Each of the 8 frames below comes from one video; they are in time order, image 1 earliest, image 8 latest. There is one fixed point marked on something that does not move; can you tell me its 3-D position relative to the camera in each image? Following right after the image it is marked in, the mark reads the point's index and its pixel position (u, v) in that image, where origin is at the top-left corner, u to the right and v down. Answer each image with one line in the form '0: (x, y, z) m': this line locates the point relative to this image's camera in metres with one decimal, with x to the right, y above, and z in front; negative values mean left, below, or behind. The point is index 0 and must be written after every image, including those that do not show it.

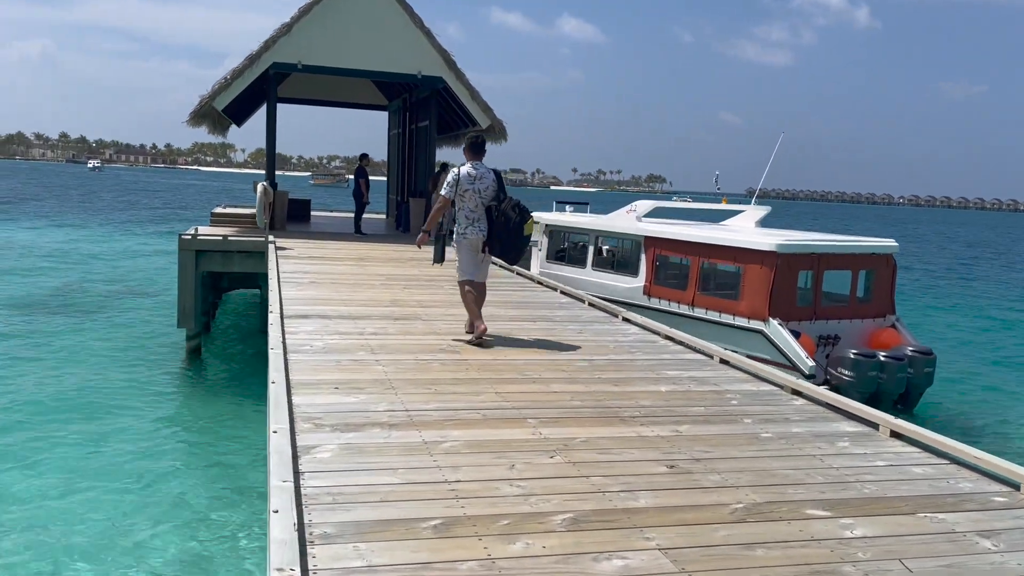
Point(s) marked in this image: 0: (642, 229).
0: (+2.0, +0.9, +12.7) m
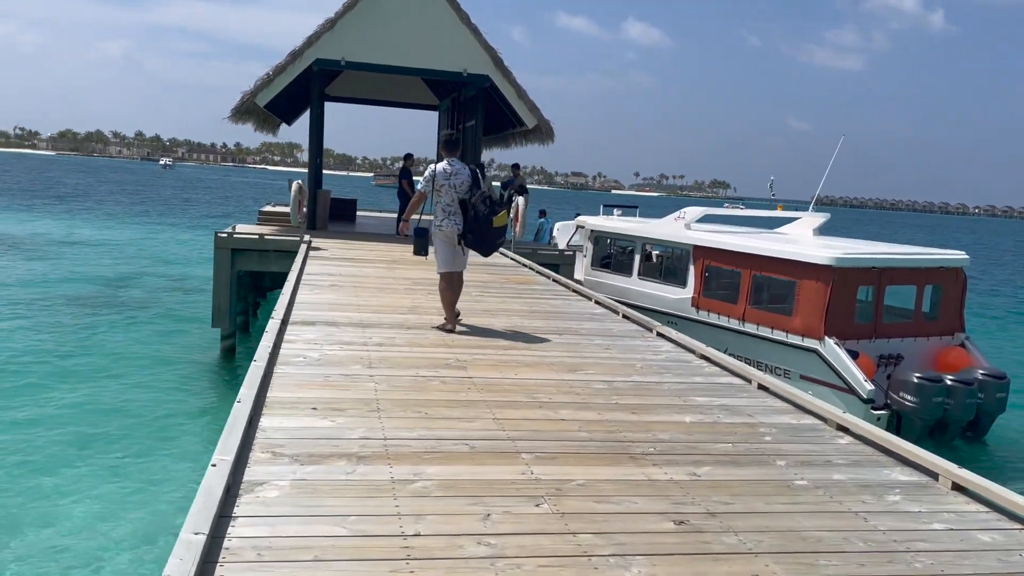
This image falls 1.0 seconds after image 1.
0: (+2.5, +0.7, +12.0) m
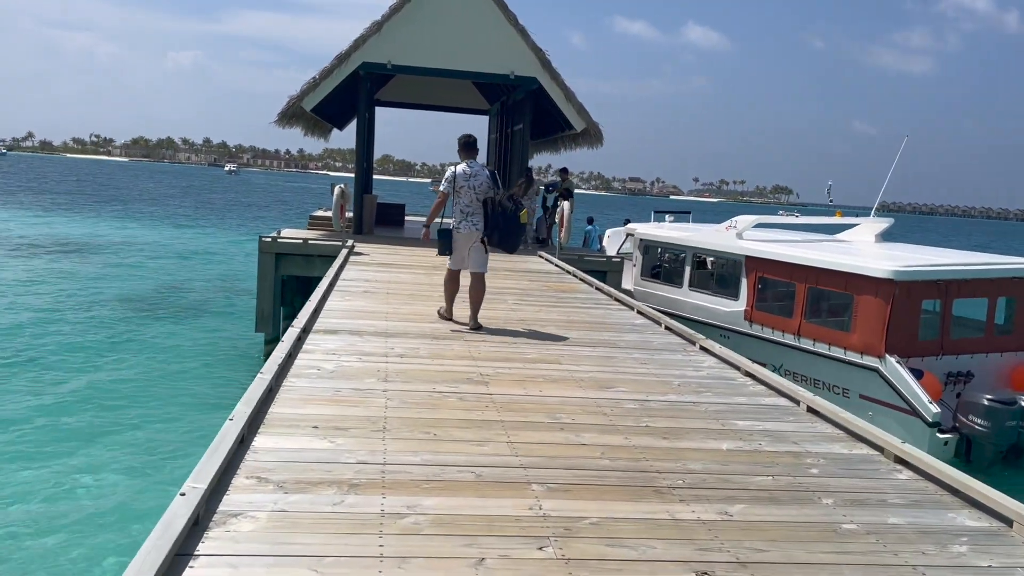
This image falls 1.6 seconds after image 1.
0: (+3.1, +0.6, +11.4) m
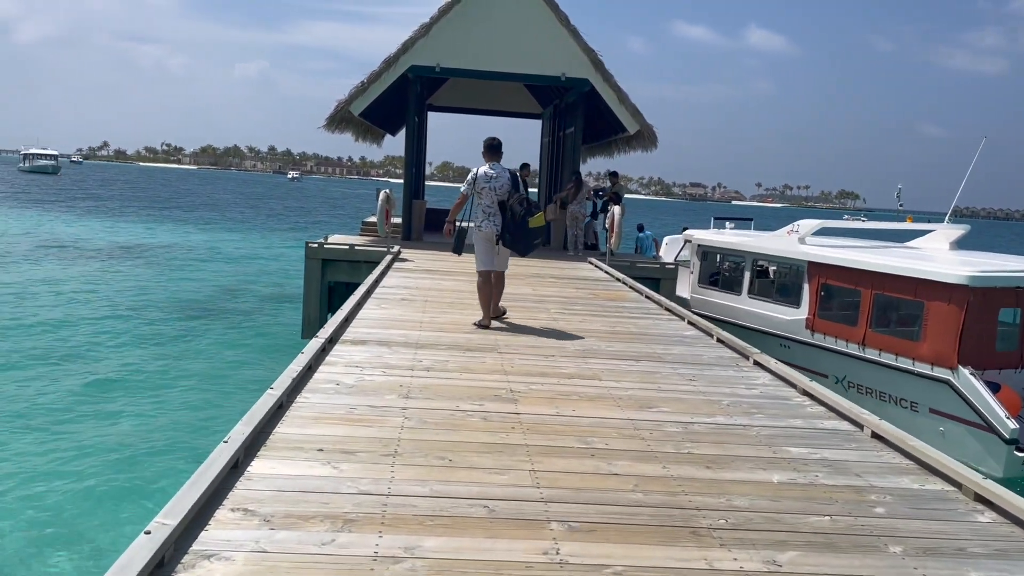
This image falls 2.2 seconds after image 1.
0: (+3.7, +0.5, +10.8) m
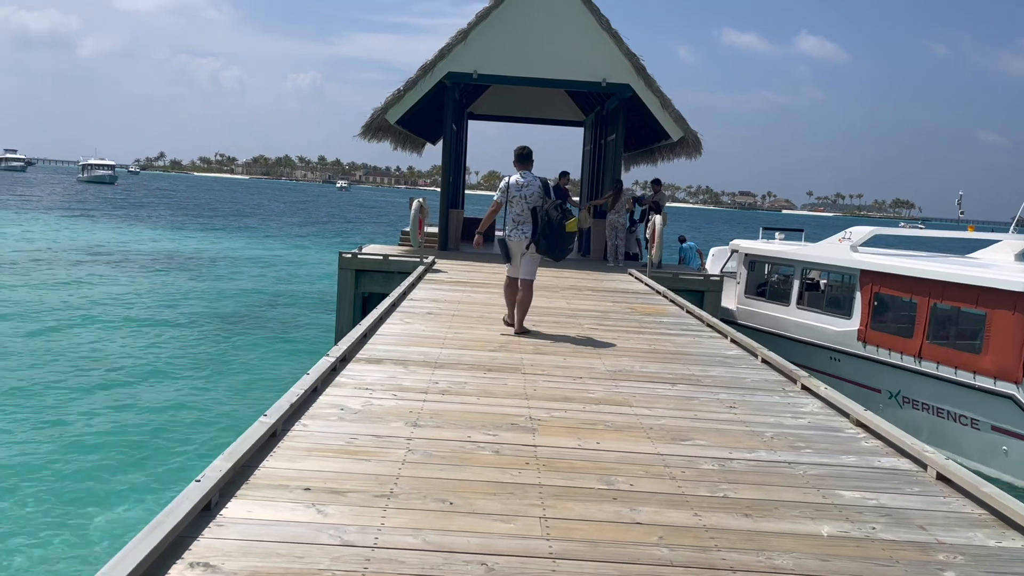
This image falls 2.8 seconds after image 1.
0: (+4.2, +0.3, +10.2) m
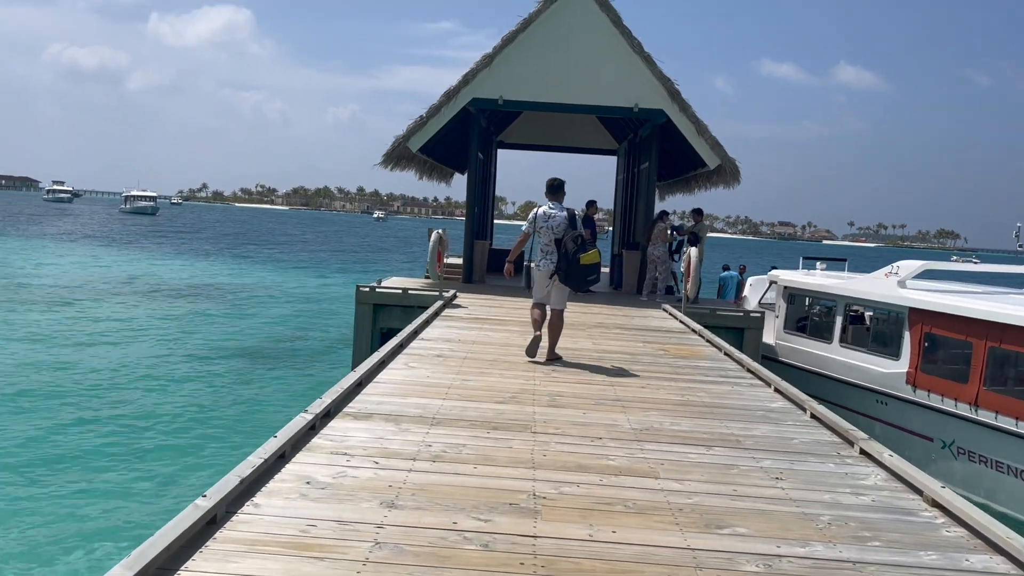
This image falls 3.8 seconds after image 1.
0: (+4.4, -0.1, +9.2) m
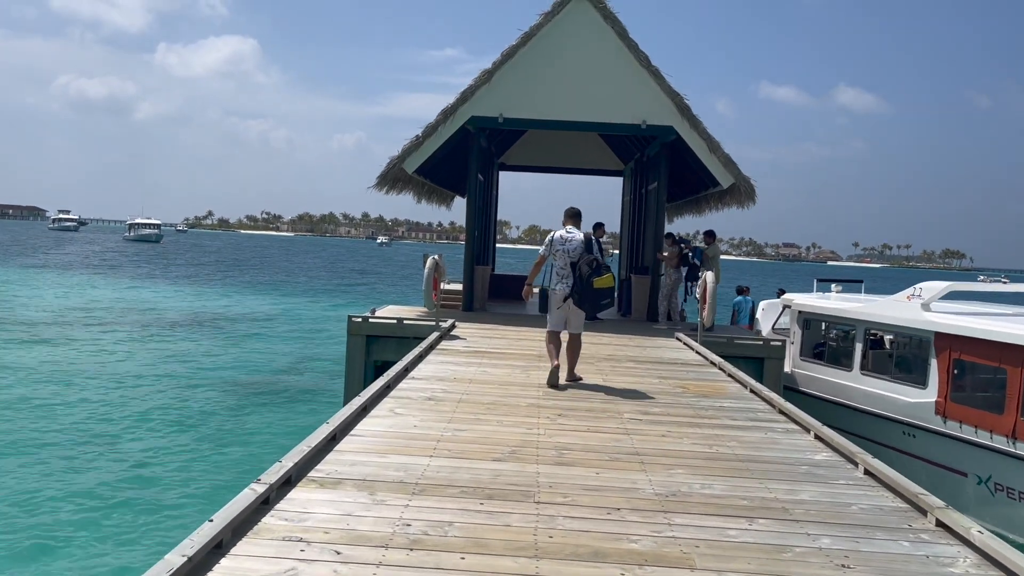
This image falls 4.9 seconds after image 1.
0: (+4.4, -0.4, +8.4) m
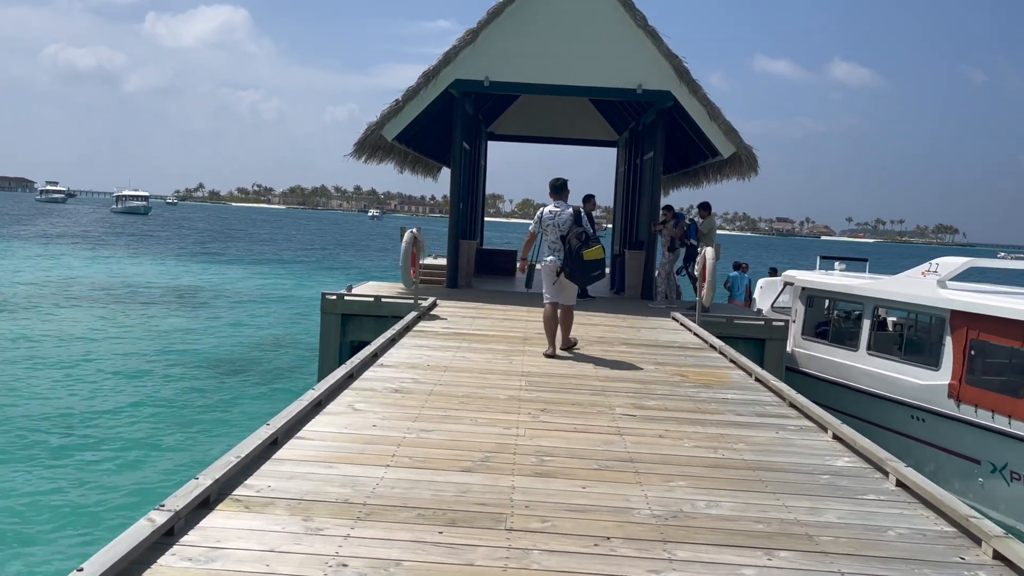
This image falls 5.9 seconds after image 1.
0: (+4.2, -0.2, +7.6) m
